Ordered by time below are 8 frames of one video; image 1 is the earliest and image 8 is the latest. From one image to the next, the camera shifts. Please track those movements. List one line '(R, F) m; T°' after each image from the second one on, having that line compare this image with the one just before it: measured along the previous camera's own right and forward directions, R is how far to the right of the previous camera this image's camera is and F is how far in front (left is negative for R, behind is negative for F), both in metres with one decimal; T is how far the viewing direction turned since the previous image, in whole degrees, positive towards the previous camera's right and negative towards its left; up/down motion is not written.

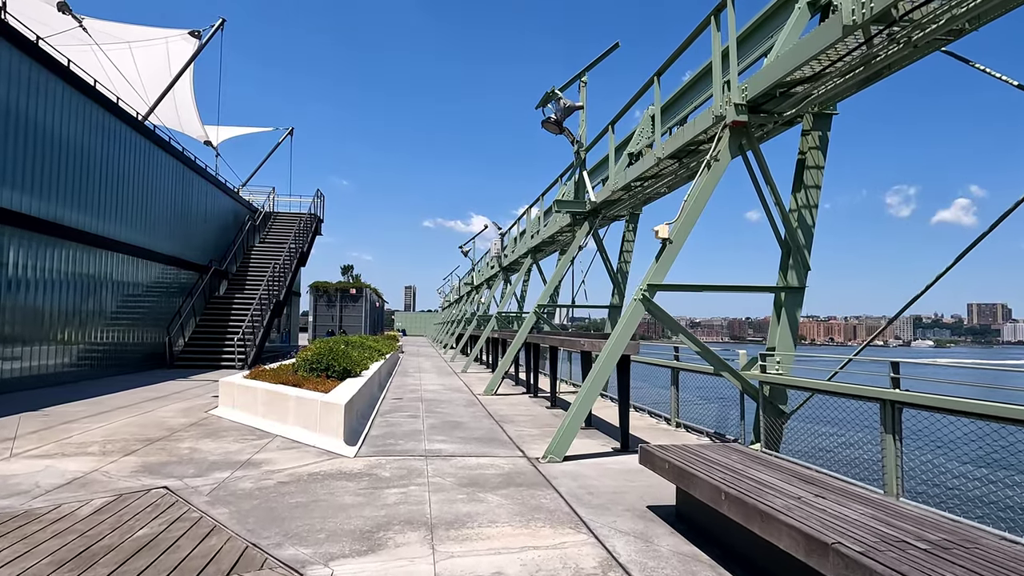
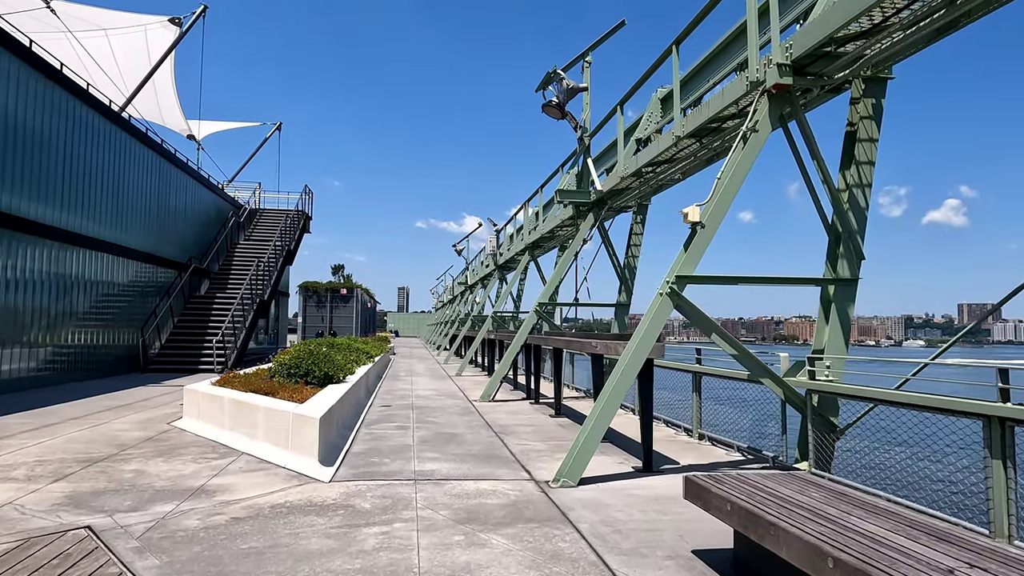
(-0.1, +1.0) m; +1°
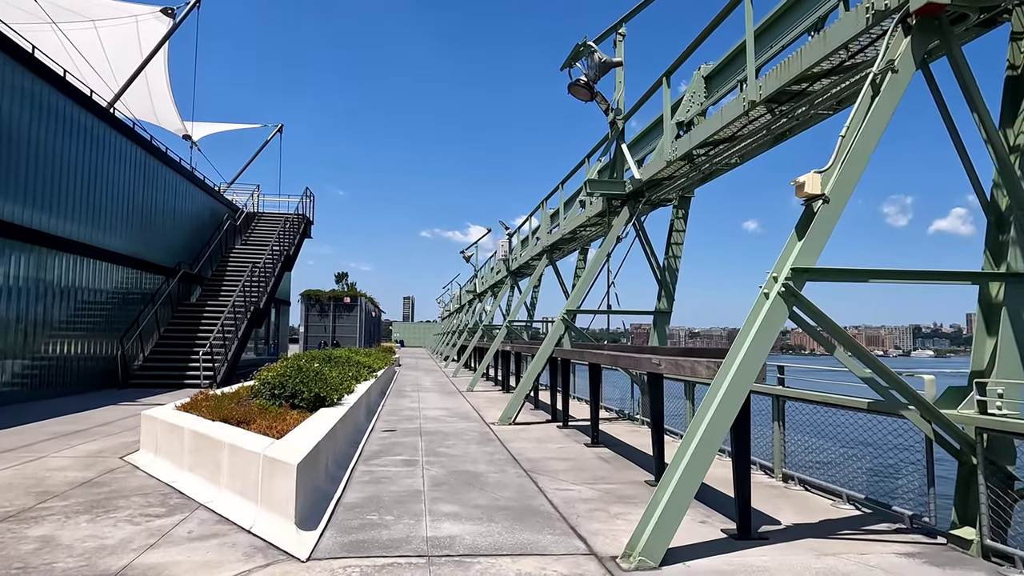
(-0.3, +1.6) m; 0°
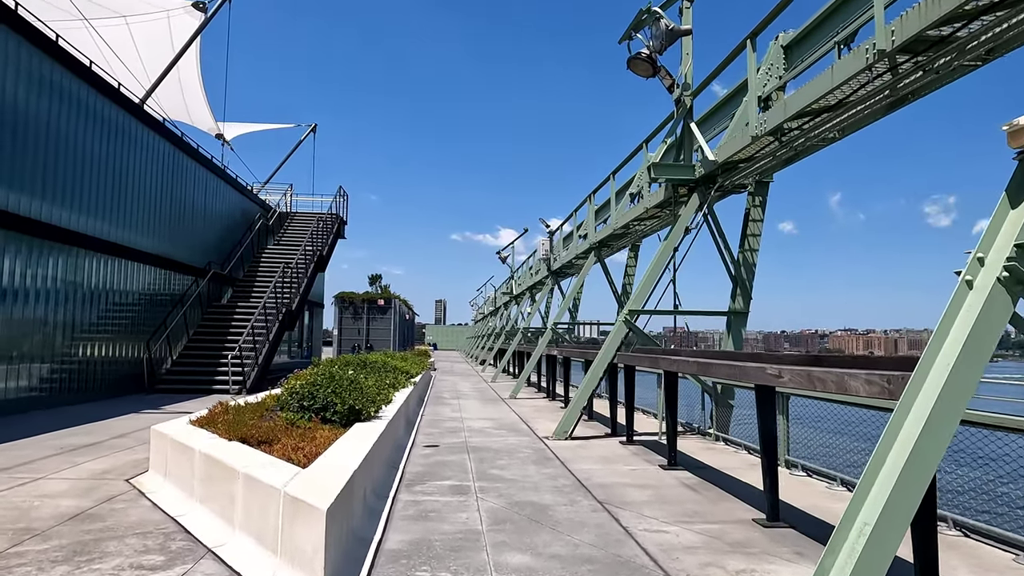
(-0.3, +1.1) m; -3°
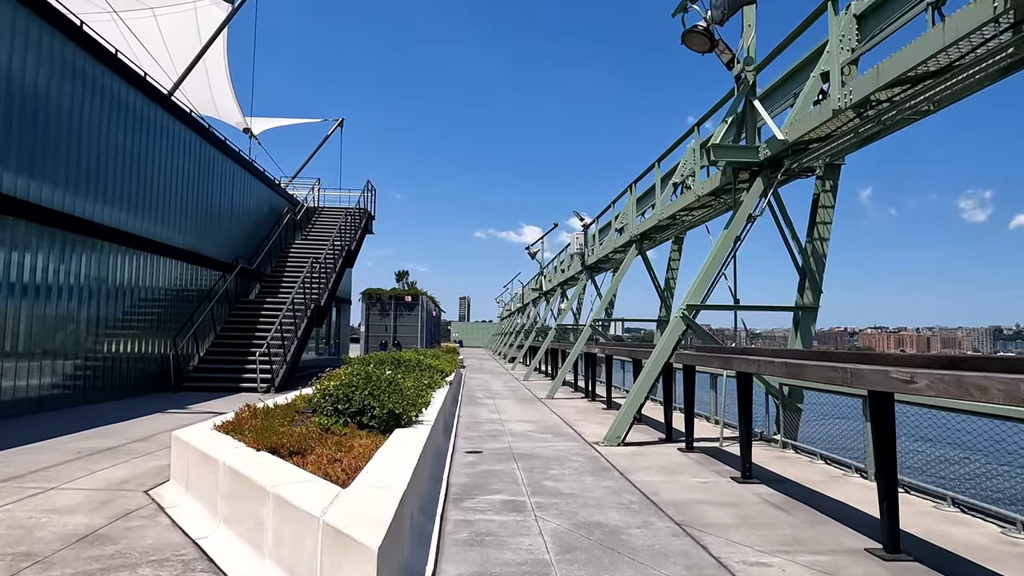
(-0.3, +0.7) m; -2°
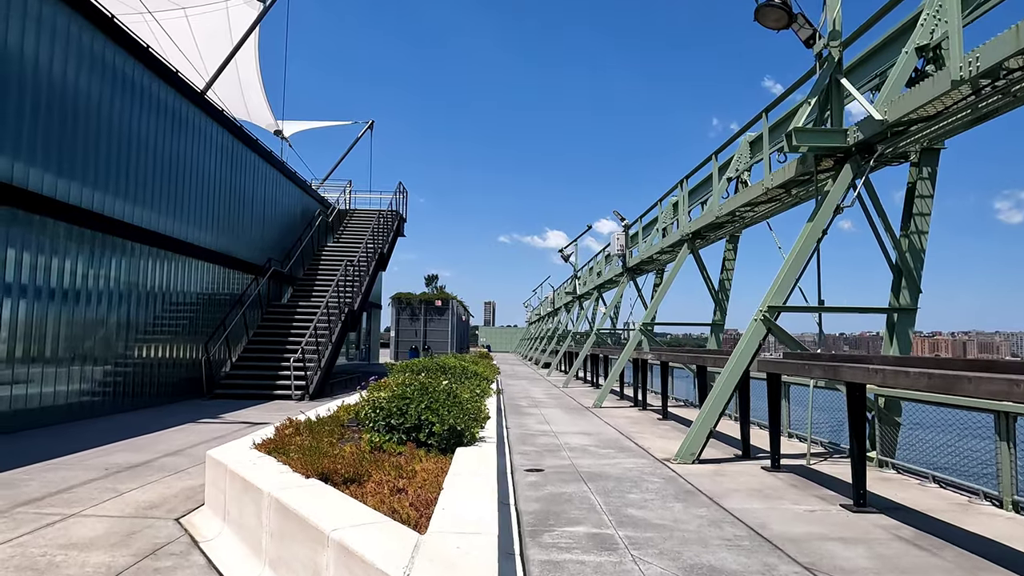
(-0.4, +0.7) m; -2°
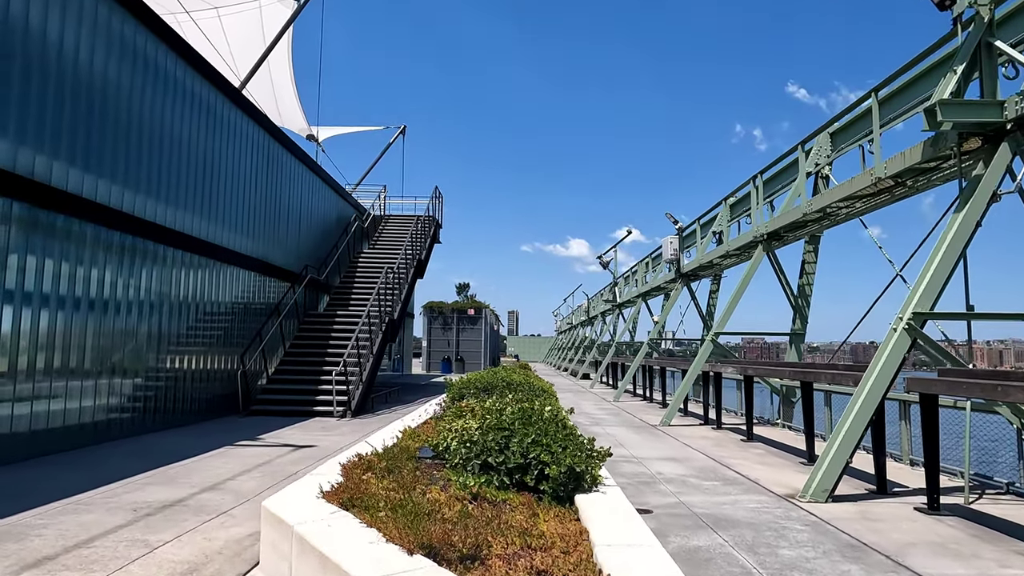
(-0.7, +1.1) m; -2°
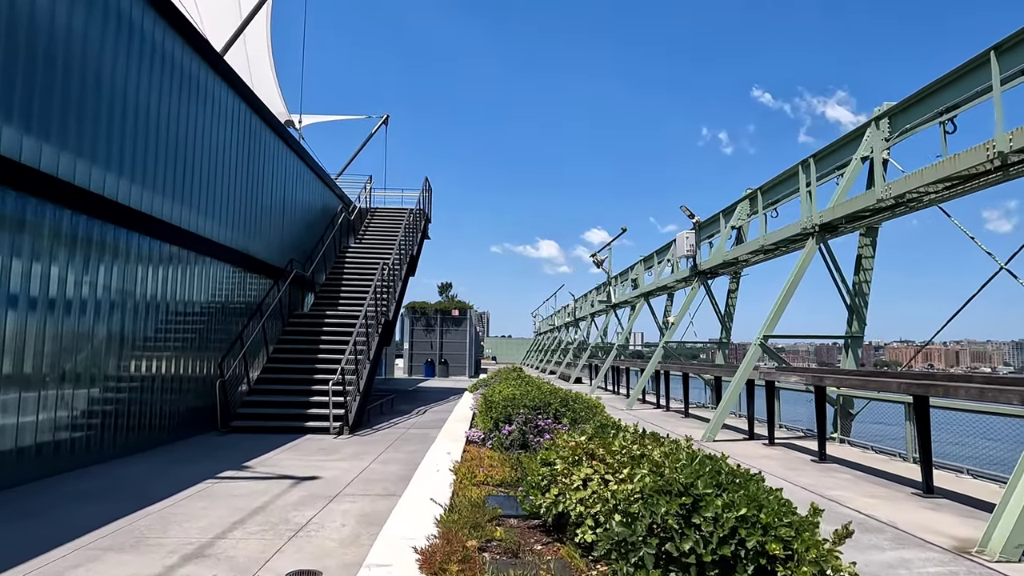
(-0.9, +1.6) m; +3°
